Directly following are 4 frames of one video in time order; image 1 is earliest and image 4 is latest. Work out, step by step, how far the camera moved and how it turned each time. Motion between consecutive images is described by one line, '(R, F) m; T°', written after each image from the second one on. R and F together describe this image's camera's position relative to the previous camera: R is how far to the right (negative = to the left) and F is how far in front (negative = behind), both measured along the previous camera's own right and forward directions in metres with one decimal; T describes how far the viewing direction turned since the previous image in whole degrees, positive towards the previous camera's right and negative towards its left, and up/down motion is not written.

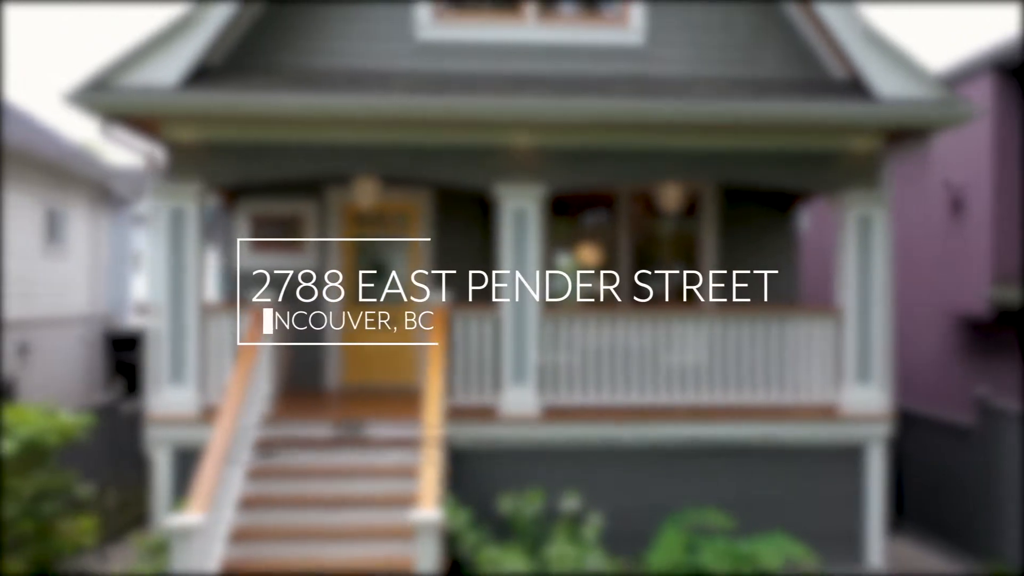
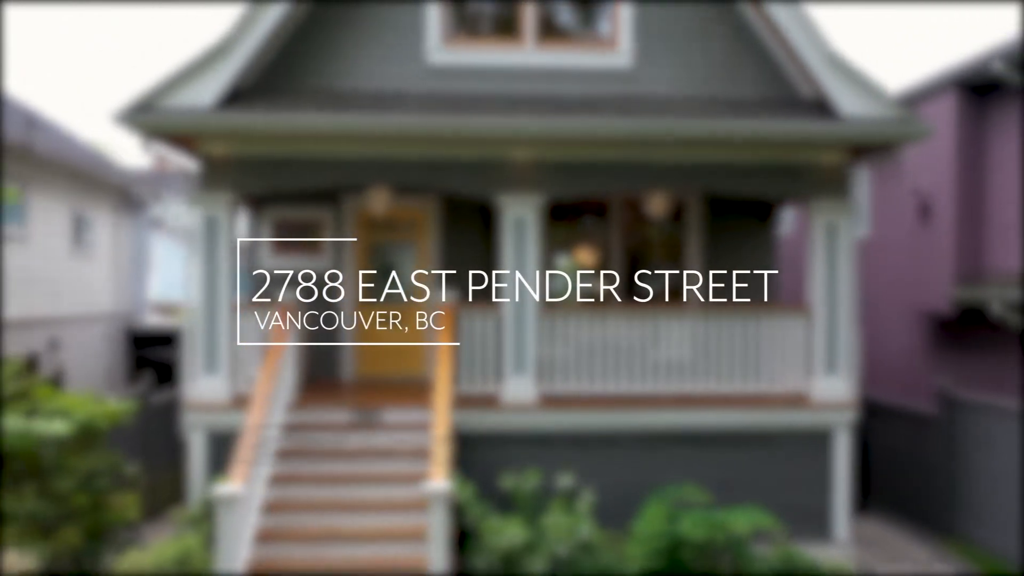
(0.0, -0.7) m; 0°
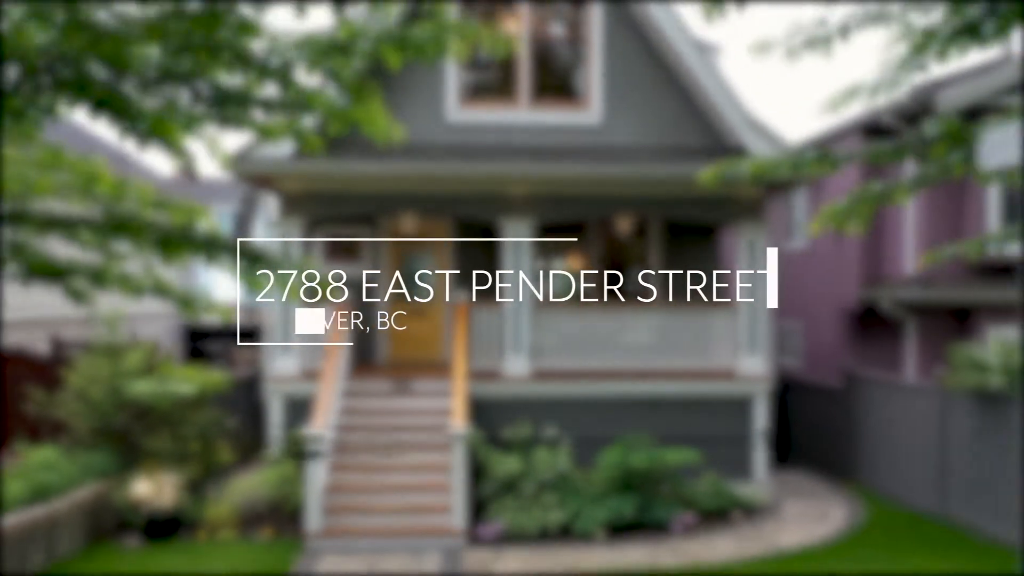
(0.0, -2.5) m; 0°
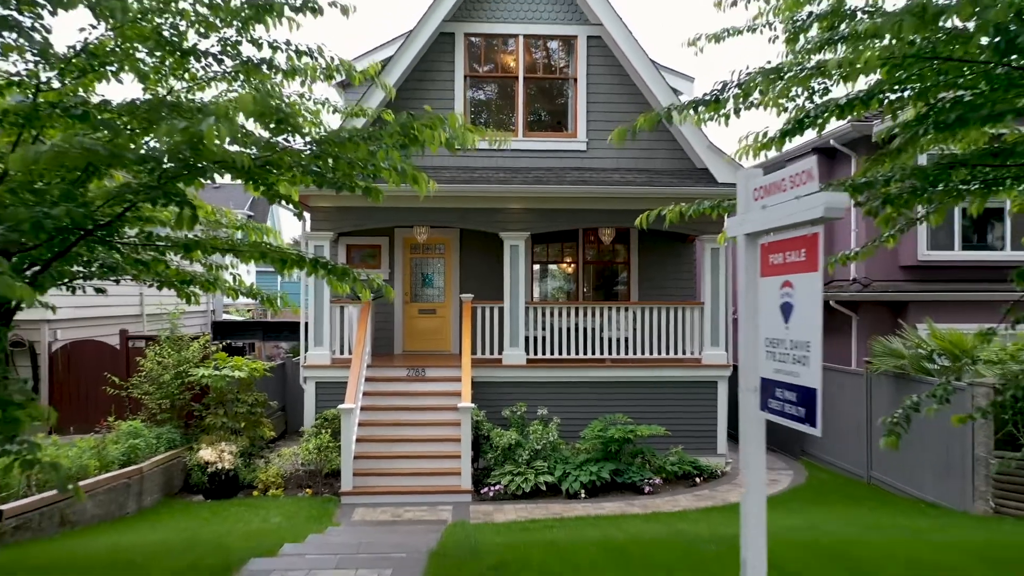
(0.0, -1.8) m; 0°
